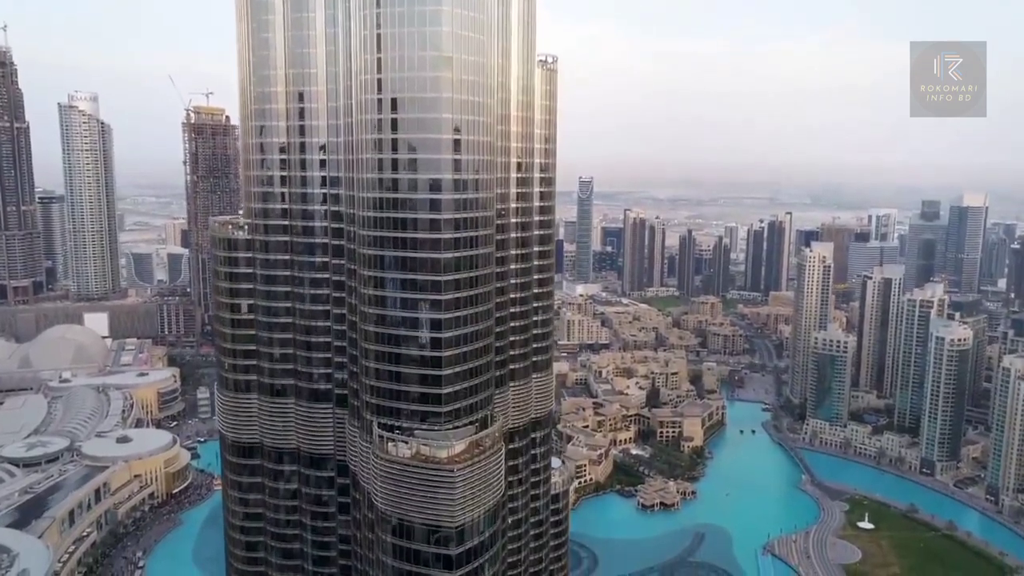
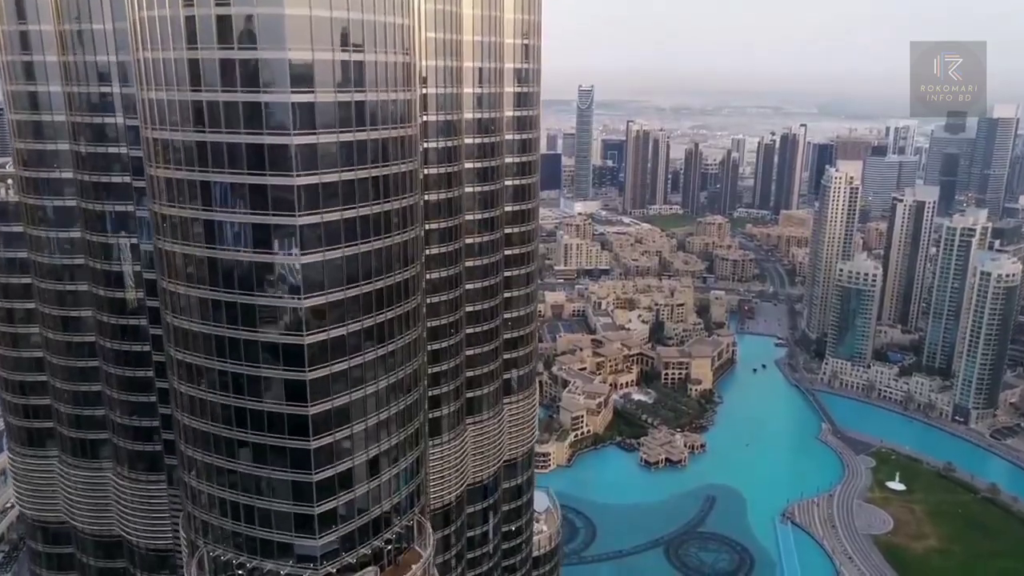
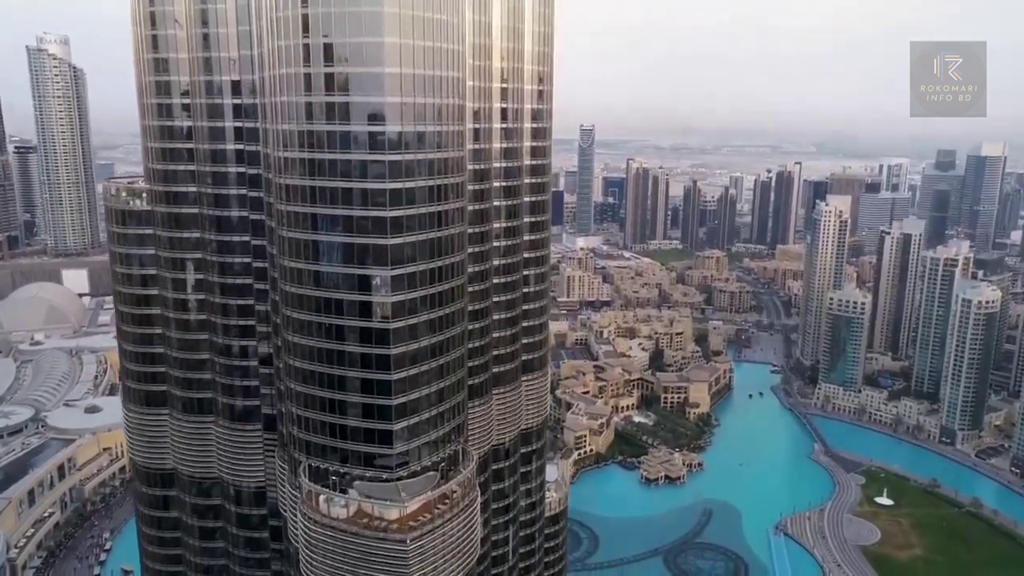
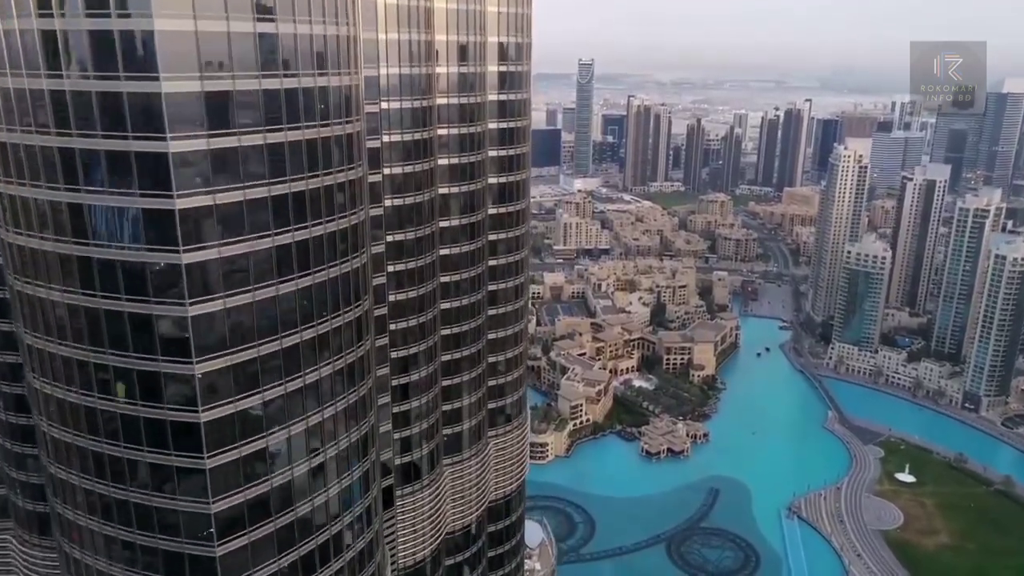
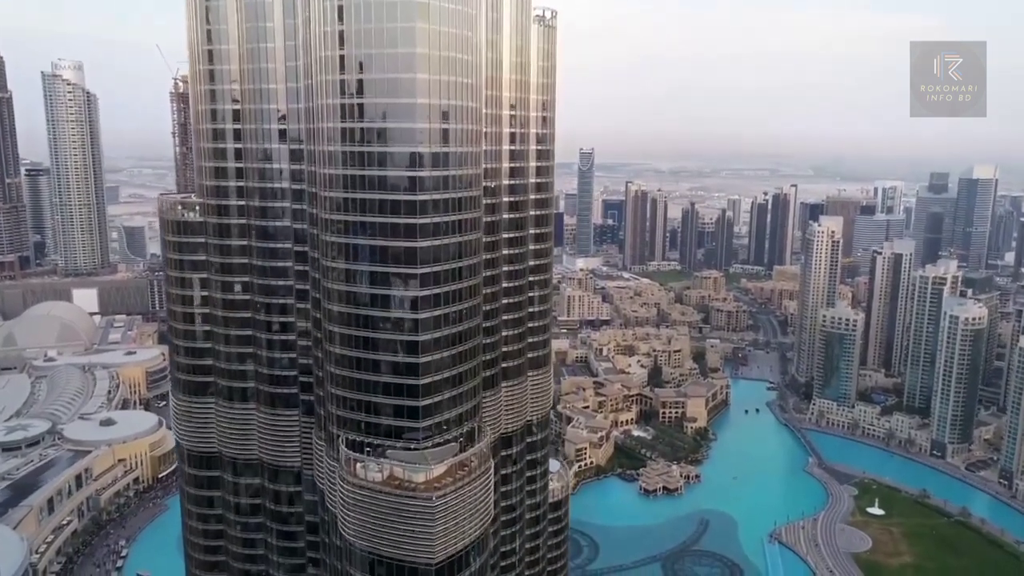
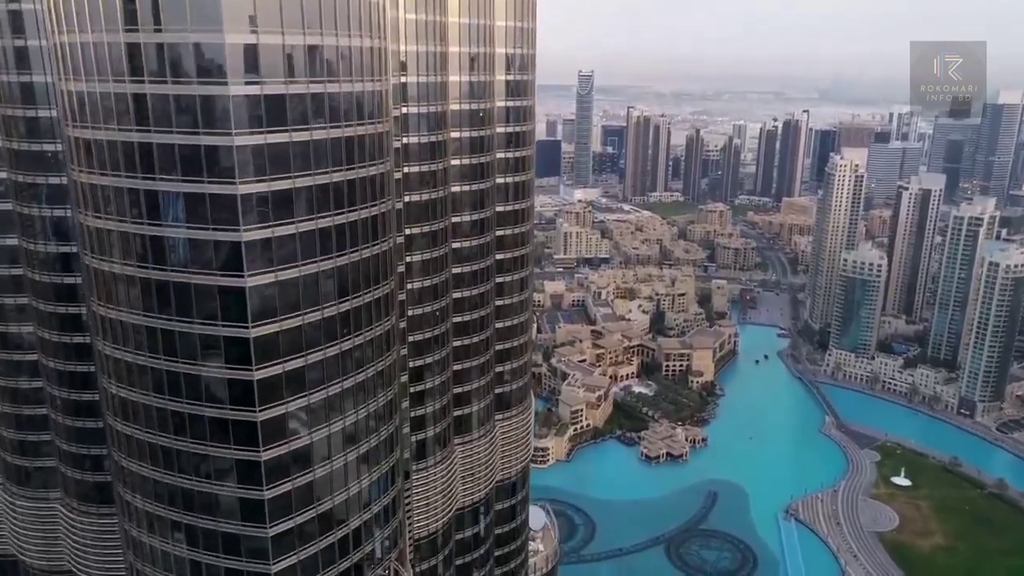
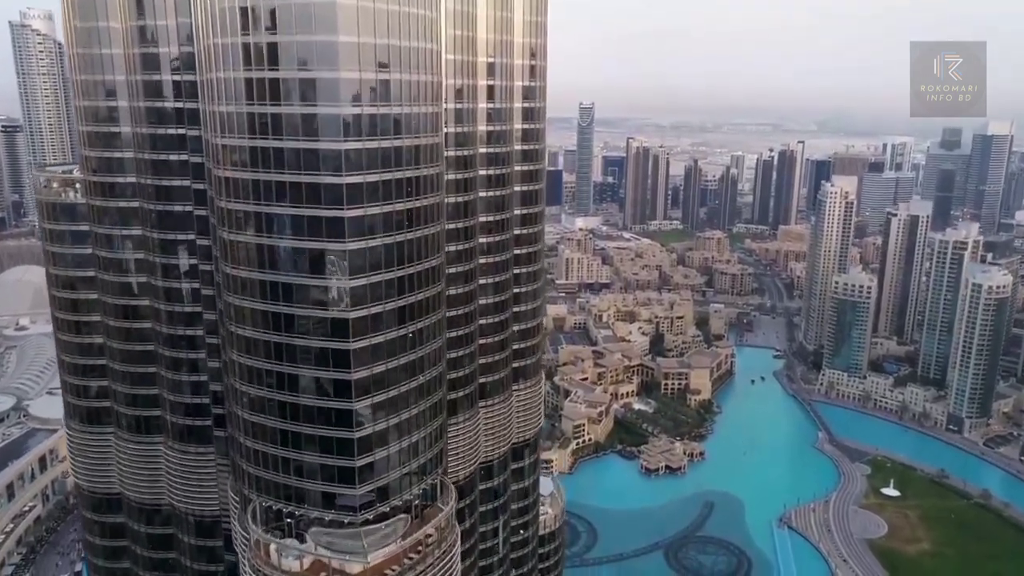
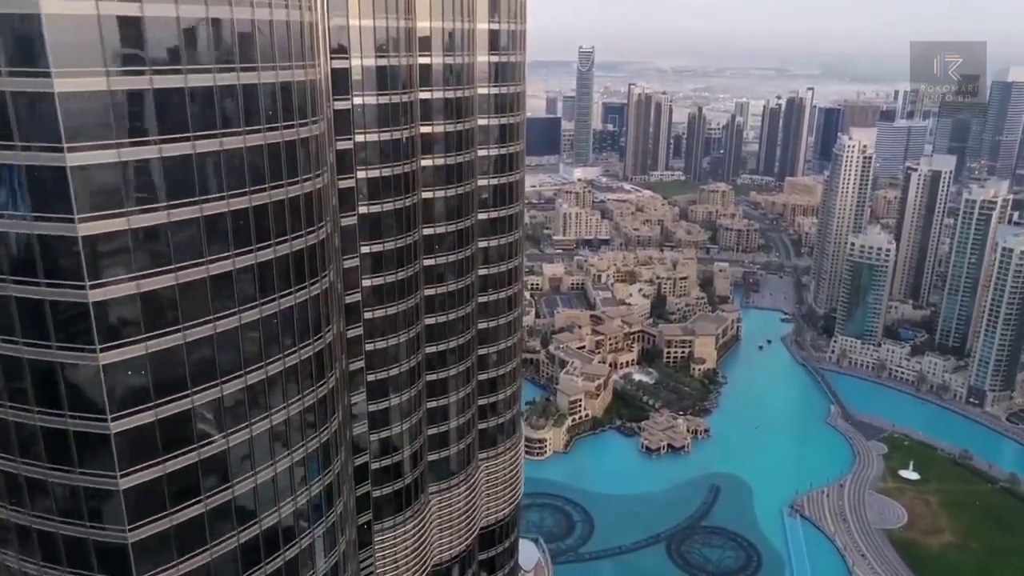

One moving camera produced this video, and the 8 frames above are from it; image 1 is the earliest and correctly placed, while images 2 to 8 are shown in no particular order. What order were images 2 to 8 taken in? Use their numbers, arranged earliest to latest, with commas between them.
5, 3, 7, 2, 6, 4, 8
